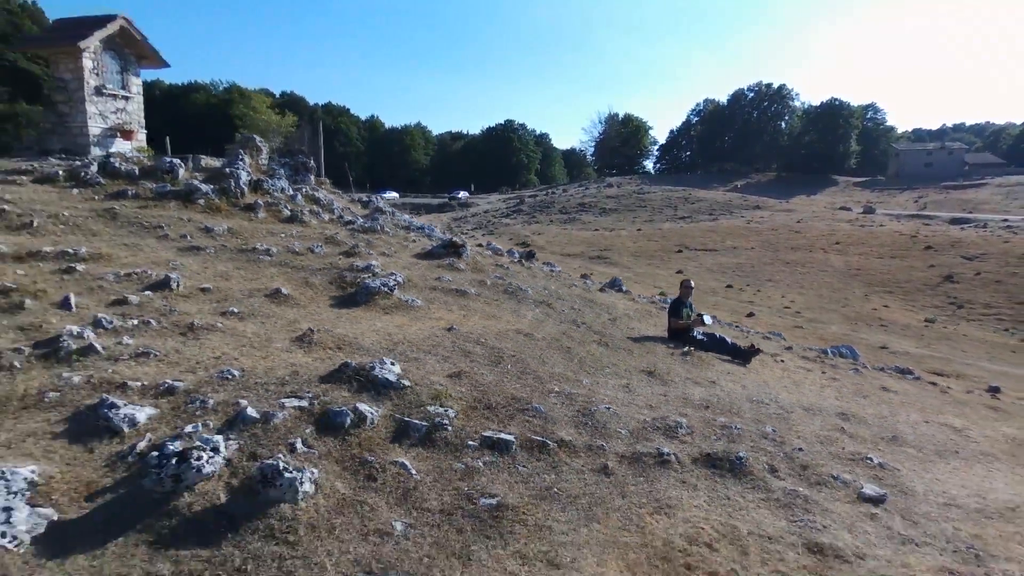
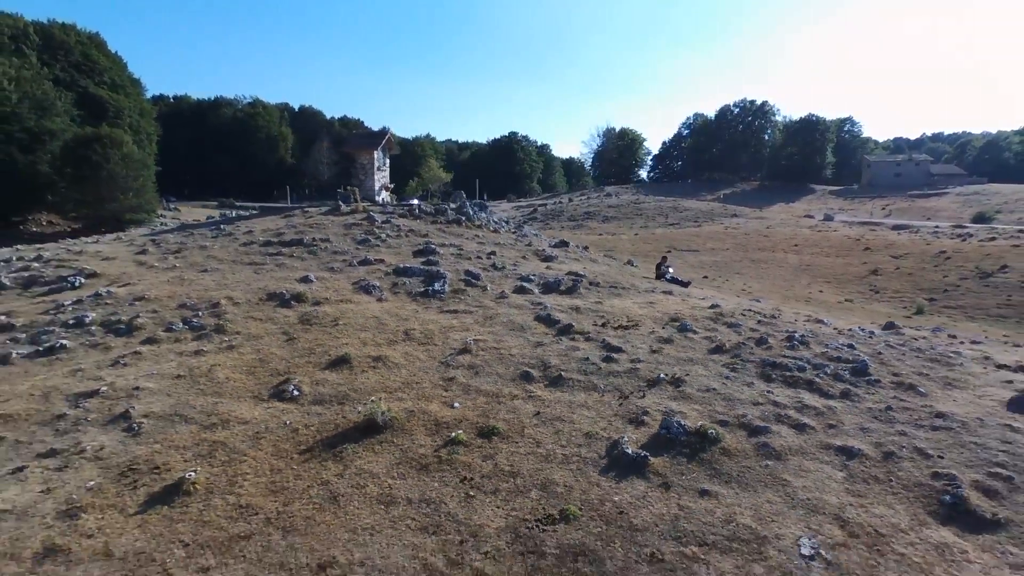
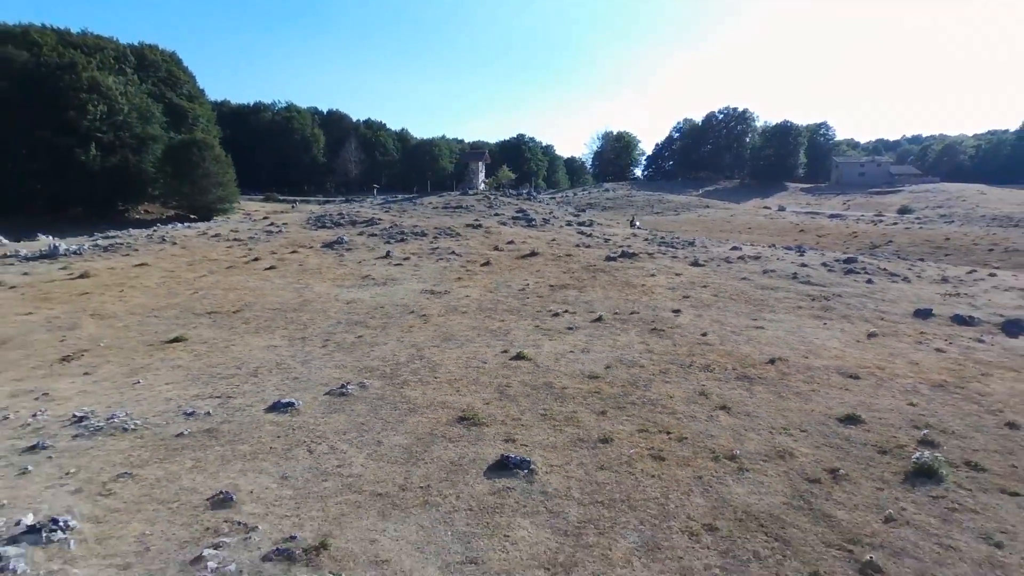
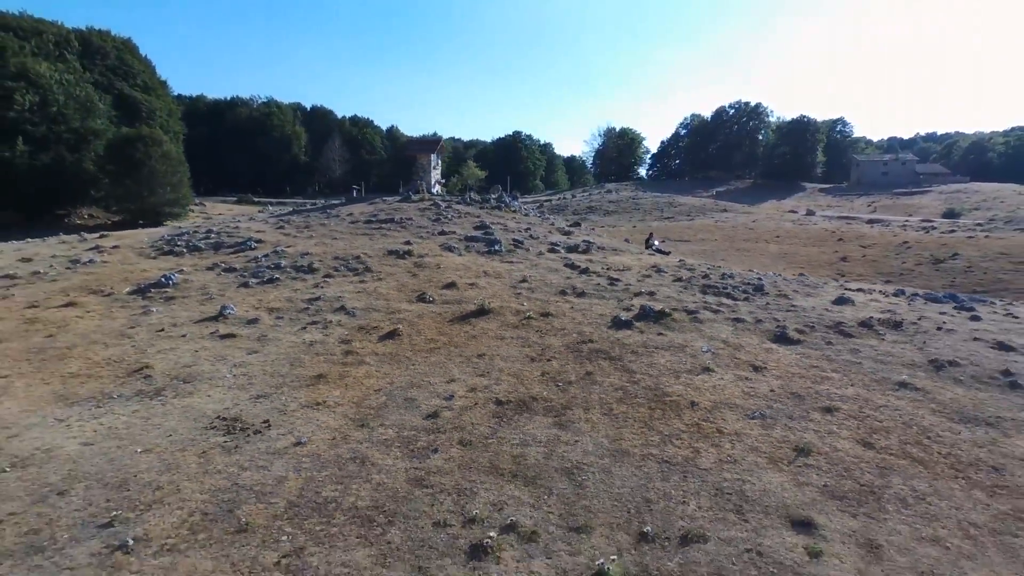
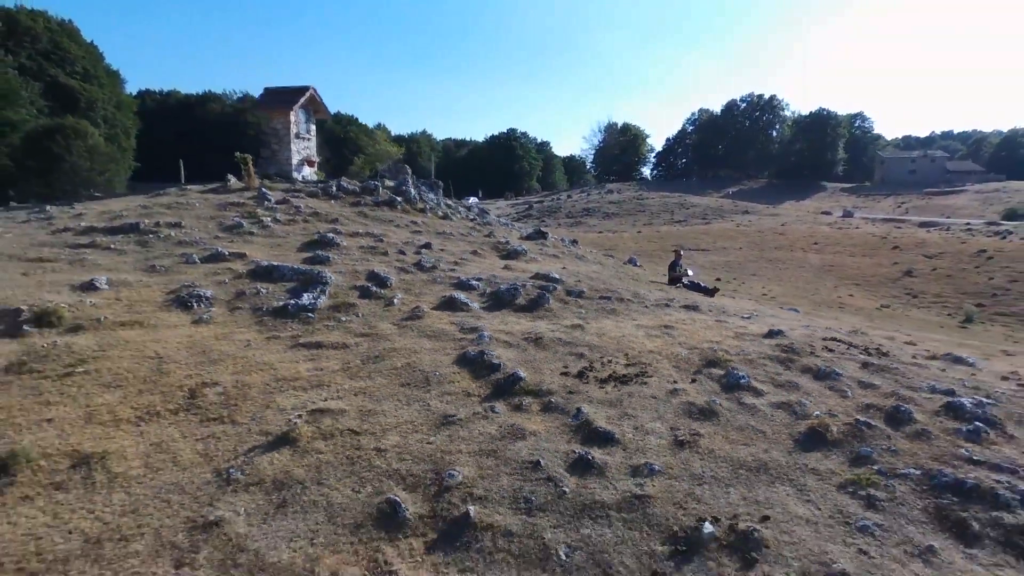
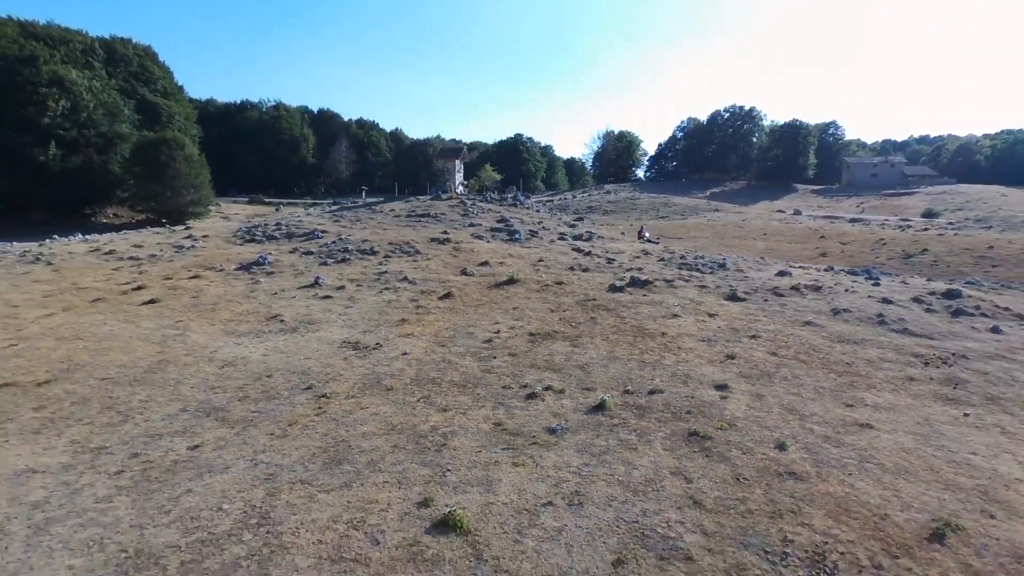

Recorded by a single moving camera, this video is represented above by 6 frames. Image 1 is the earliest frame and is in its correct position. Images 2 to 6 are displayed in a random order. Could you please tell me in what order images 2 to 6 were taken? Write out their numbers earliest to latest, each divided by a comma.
5, 2, 4, 6, 3
